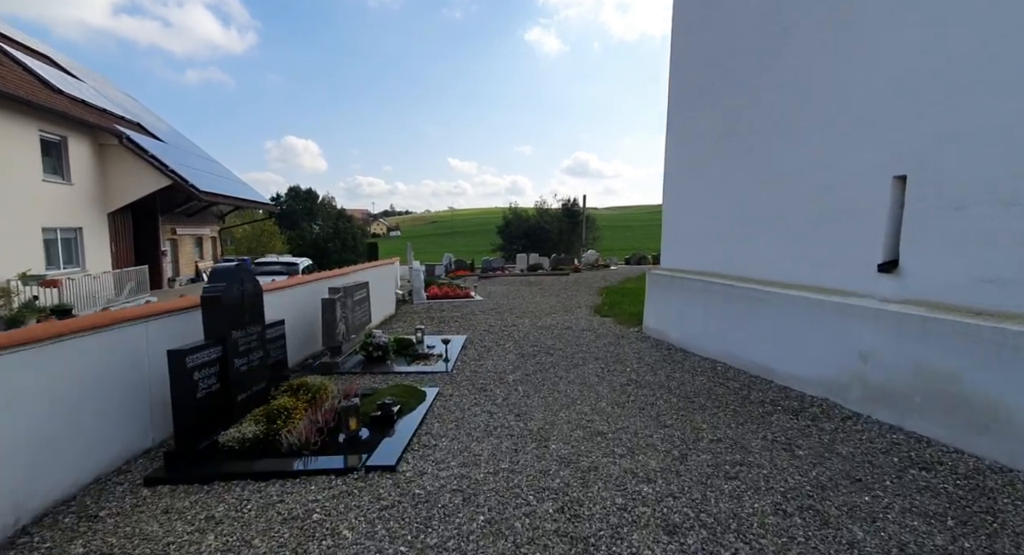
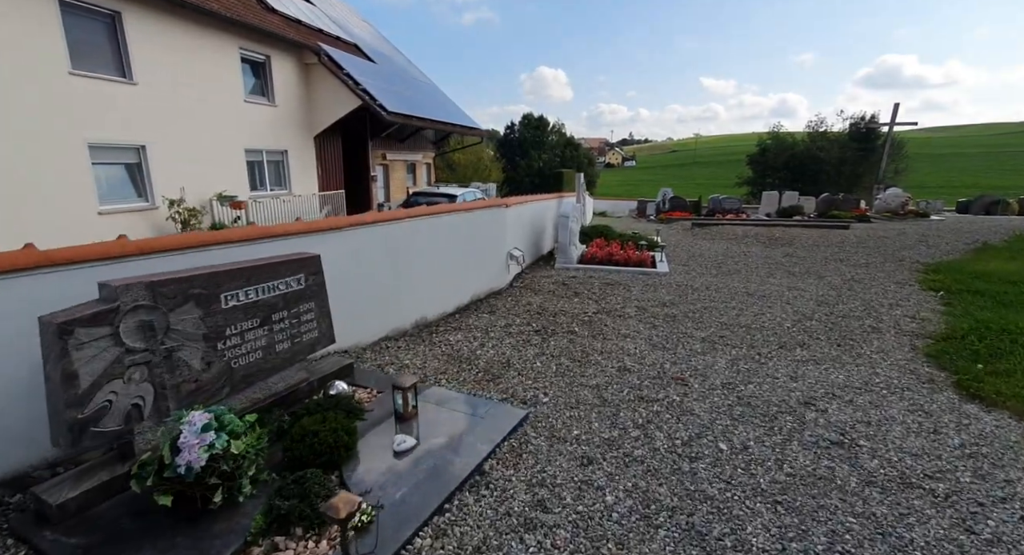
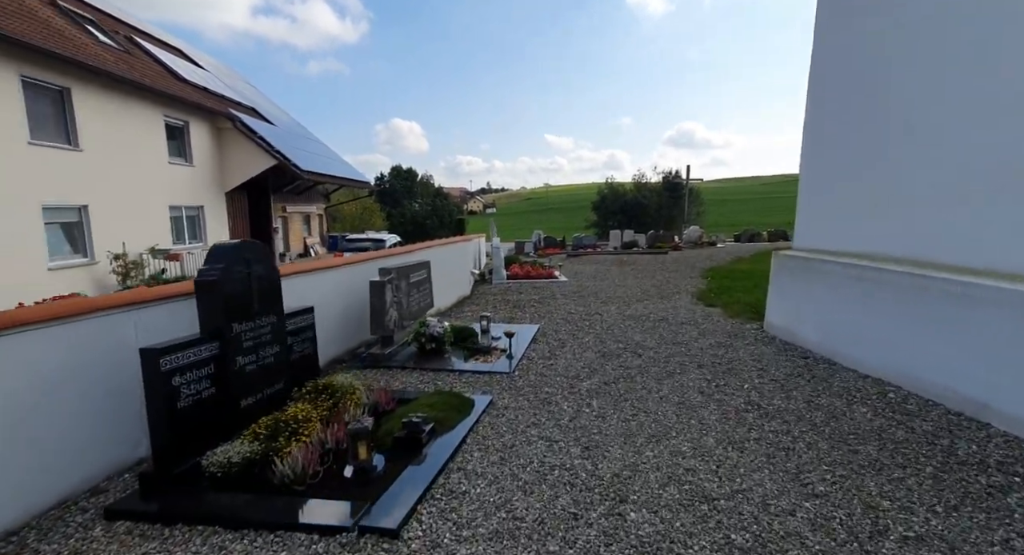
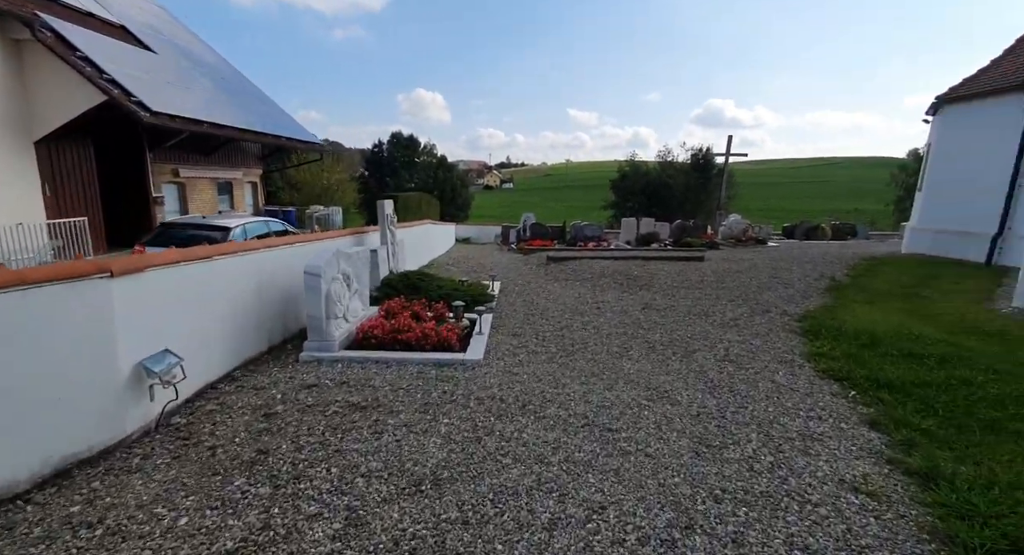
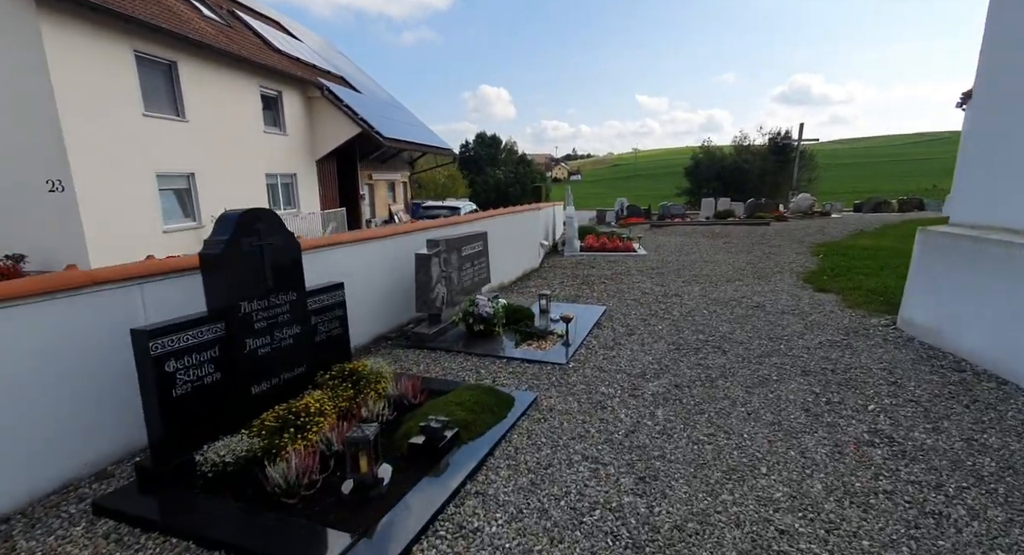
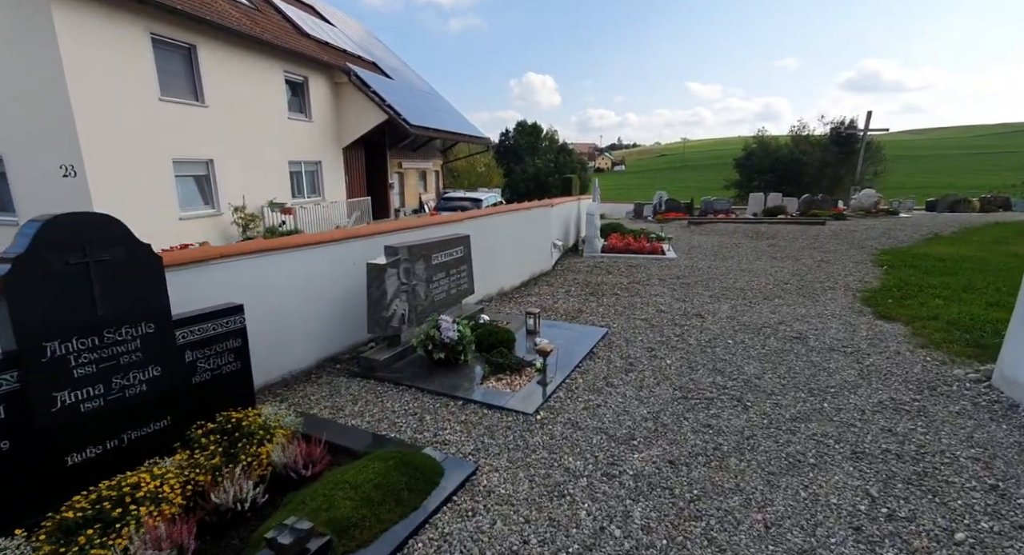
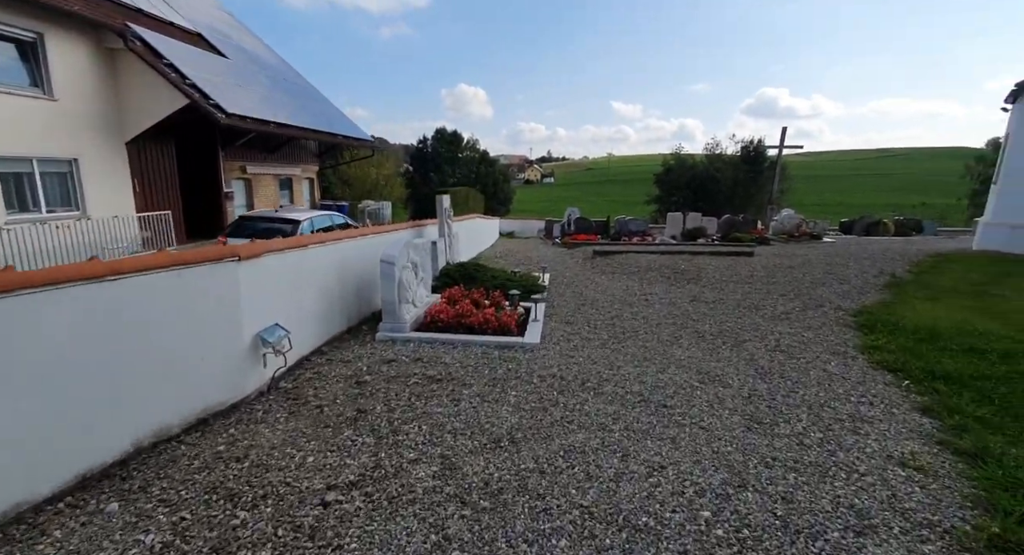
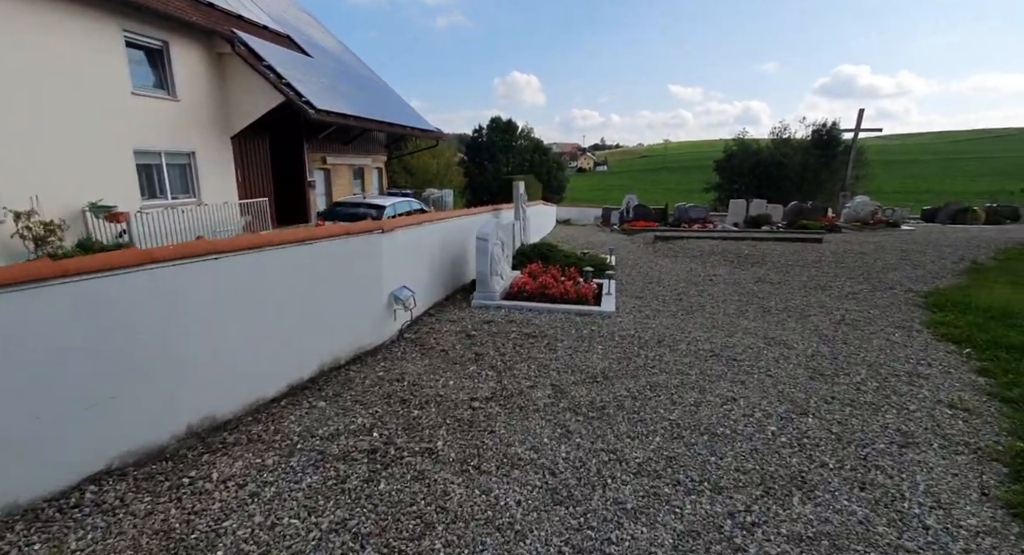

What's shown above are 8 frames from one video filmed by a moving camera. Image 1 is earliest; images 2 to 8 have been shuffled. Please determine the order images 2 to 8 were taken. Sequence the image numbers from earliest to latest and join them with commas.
3, 5, 6, 2, 8, 7, 4
